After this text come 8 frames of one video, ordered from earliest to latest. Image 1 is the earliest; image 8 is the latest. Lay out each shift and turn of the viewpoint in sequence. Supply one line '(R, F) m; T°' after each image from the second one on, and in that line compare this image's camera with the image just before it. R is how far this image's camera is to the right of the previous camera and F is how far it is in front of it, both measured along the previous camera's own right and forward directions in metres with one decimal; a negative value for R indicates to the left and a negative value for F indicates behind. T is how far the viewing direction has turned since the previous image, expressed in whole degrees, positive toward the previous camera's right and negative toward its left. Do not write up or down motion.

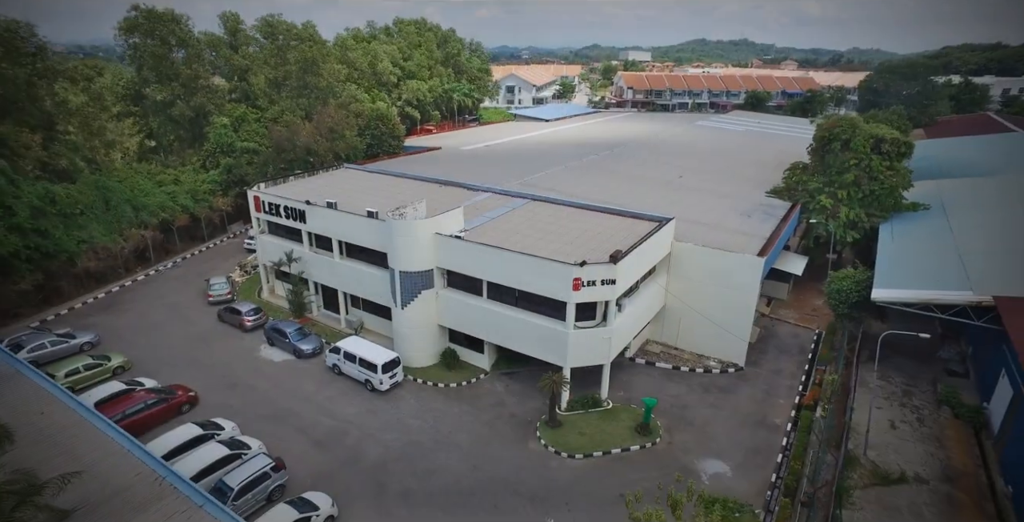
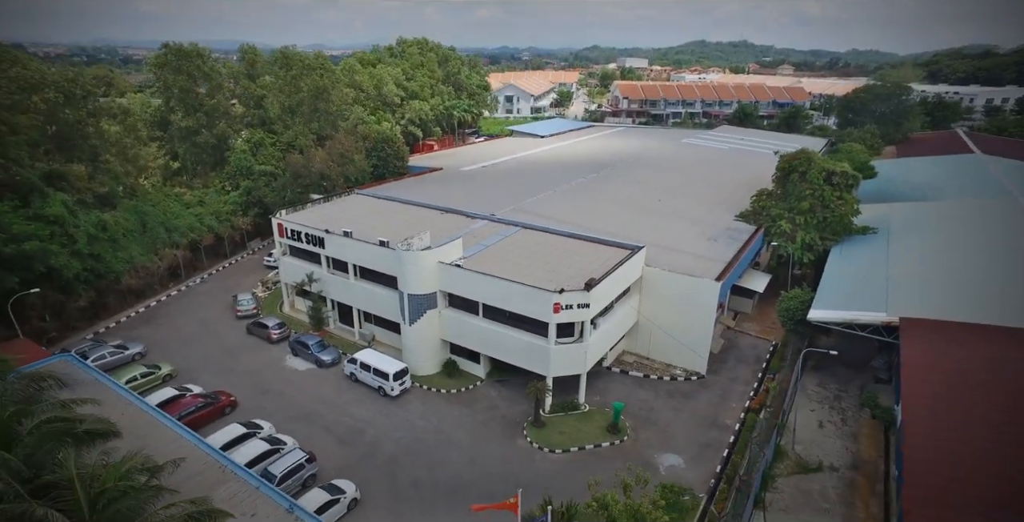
(+0.2, -2.4) m; 0°
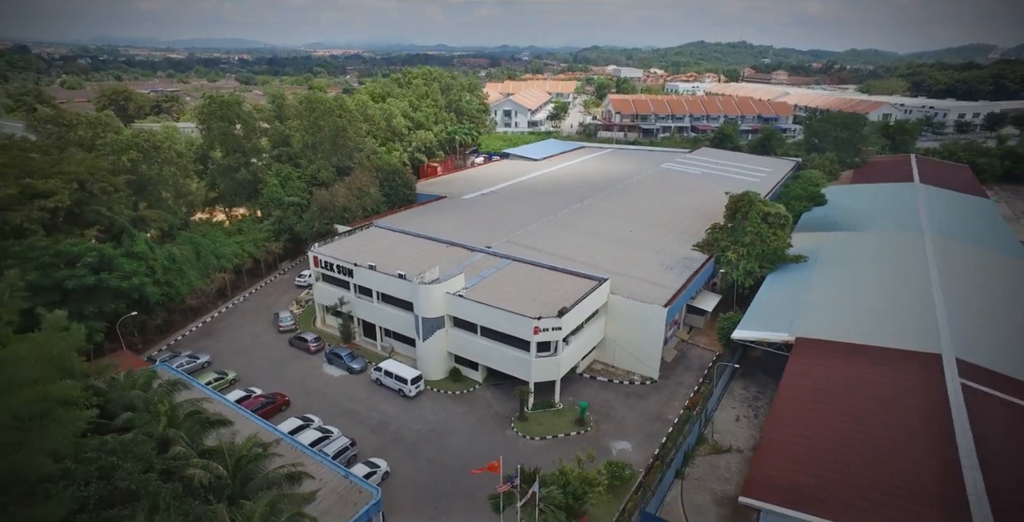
(+0.3, -4.5) m; 0°
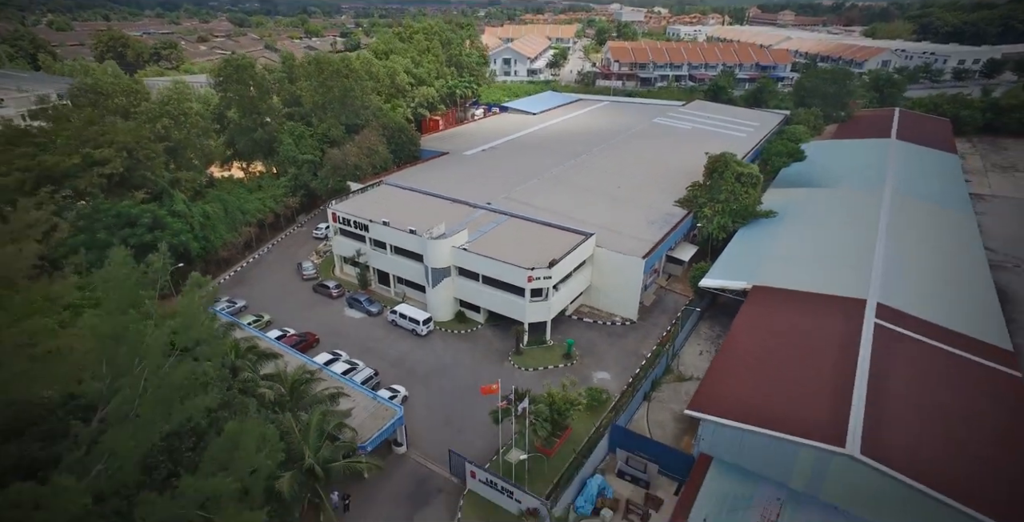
(+0.1, -2.9) m; 0°
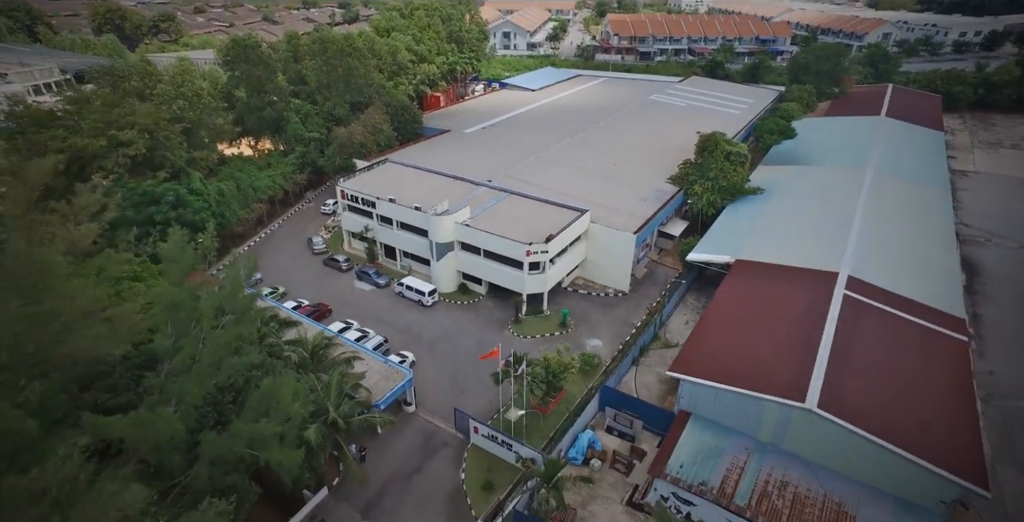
(0.0, -1.5) m; 0°
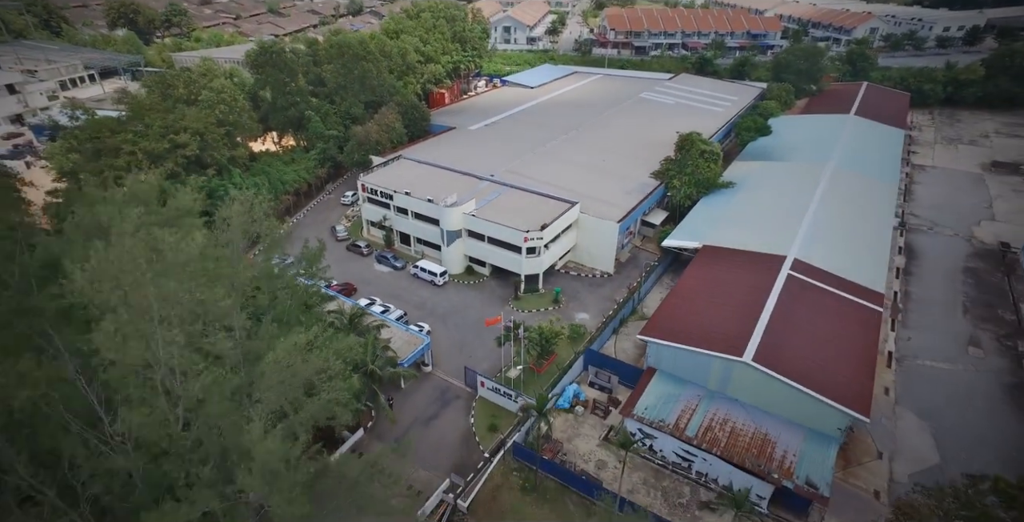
(0.0, -4.0) m; 0°
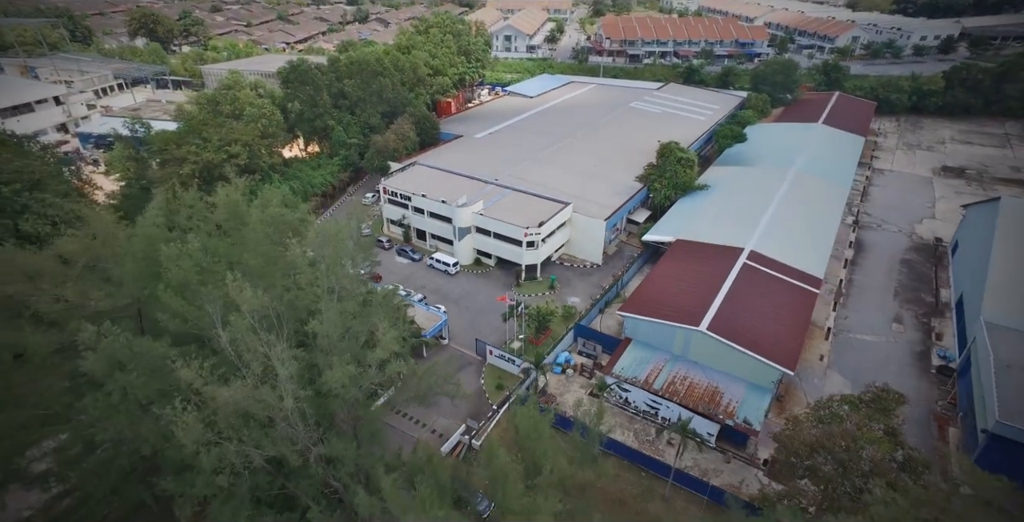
(-0.1, -4.9) m; 0°
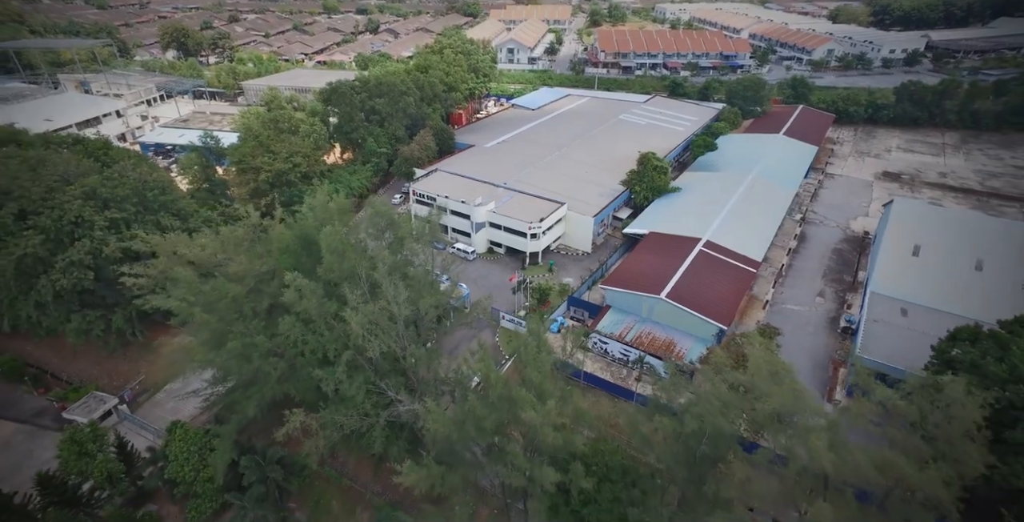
(-0.4, -7.9) m; 0°
